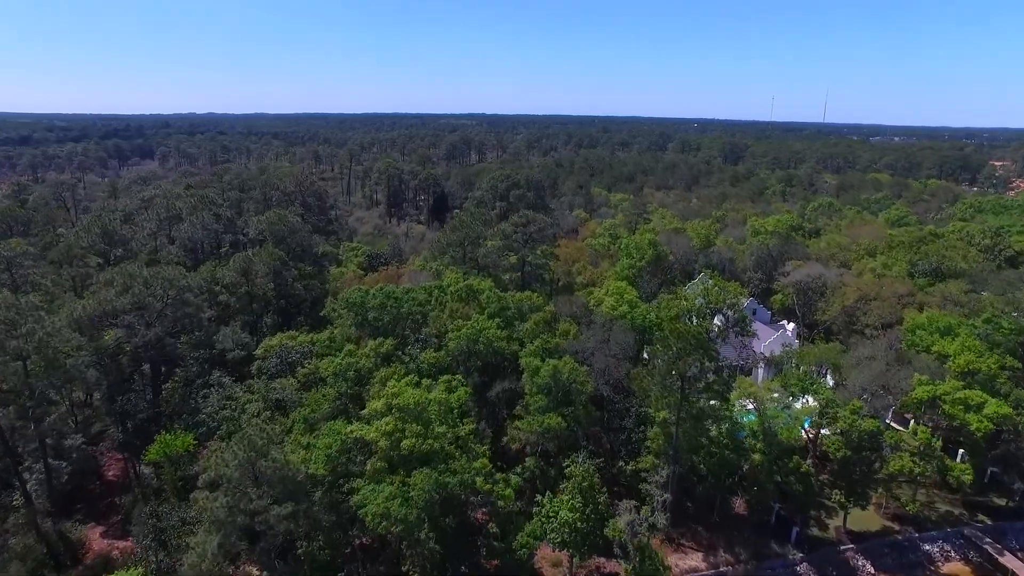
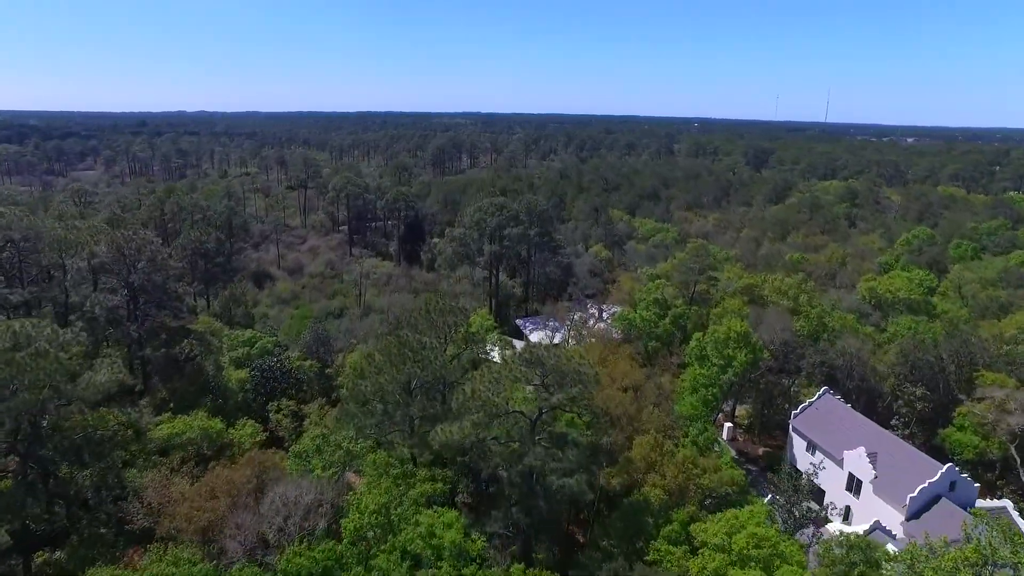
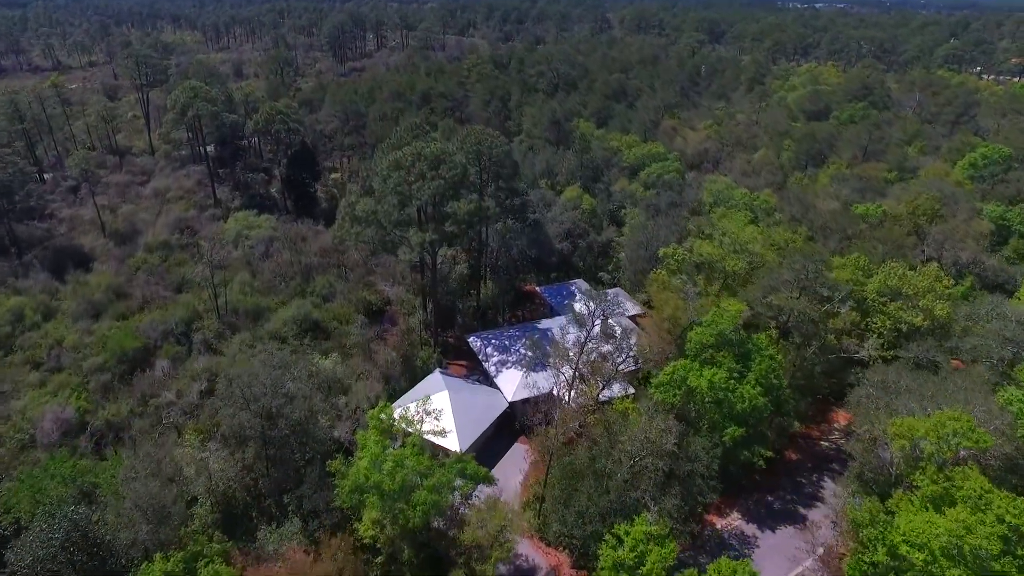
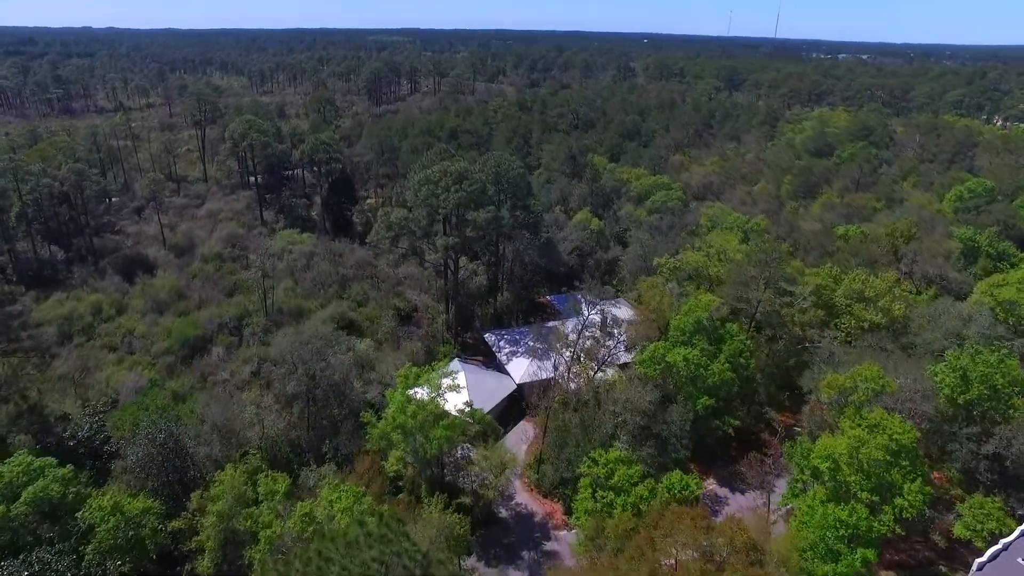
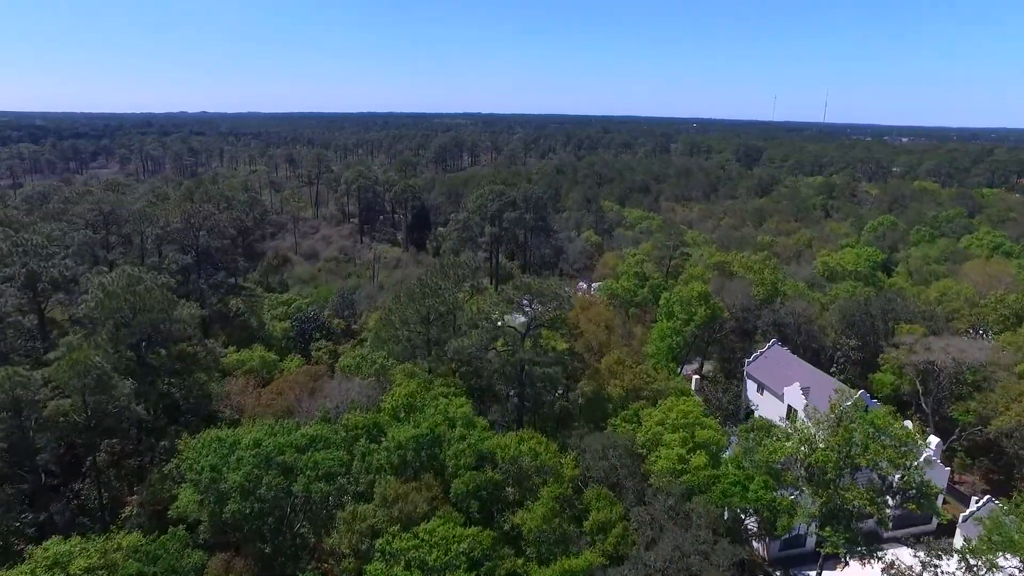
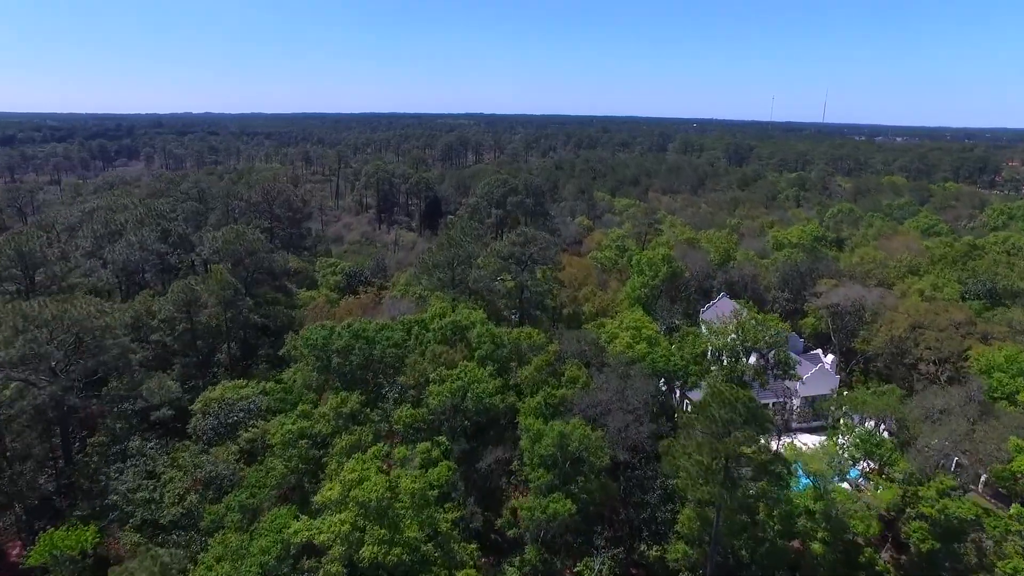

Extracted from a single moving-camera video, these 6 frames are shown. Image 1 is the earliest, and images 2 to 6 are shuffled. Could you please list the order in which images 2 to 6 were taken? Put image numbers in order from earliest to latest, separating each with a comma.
6, 5, 2, 4, 3
